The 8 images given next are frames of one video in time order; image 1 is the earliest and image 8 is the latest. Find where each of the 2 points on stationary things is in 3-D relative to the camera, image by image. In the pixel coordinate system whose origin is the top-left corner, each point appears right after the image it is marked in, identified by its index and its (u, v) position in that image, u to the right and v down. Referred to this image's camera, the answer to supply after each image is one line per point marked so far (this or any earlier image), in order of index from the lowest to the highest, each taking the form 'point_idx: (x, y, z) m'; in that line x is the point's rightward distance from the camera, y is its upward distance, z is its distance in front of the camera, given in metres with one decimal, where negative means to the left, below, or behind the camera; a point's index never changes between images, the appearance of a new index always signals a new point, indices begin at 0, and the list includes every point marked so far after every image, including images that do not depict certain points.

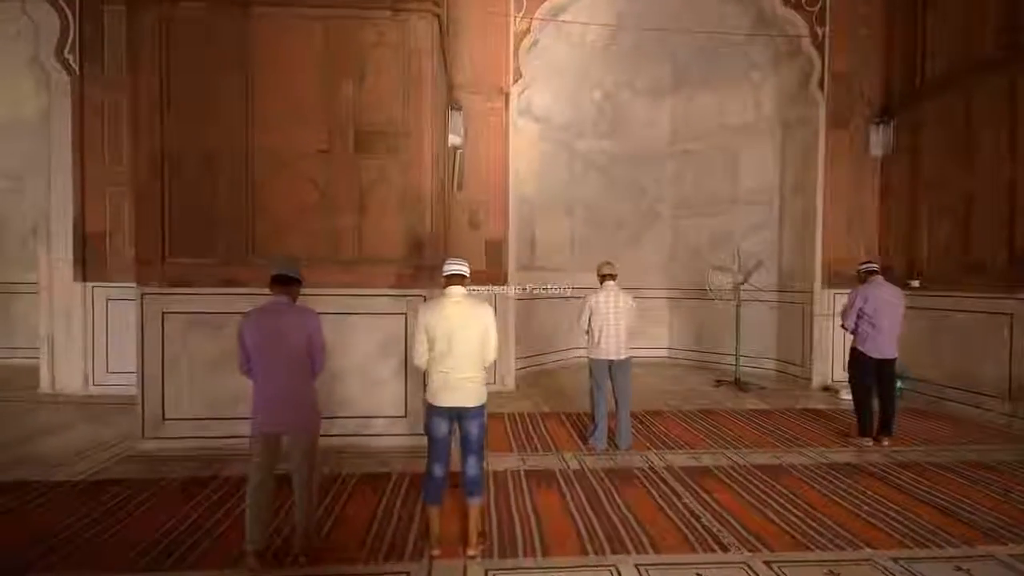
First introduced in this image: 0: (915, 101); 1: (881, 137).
0: (+5.6, +2.6, +6.8) m
1: (+5.4, +2.2, +7.1) m
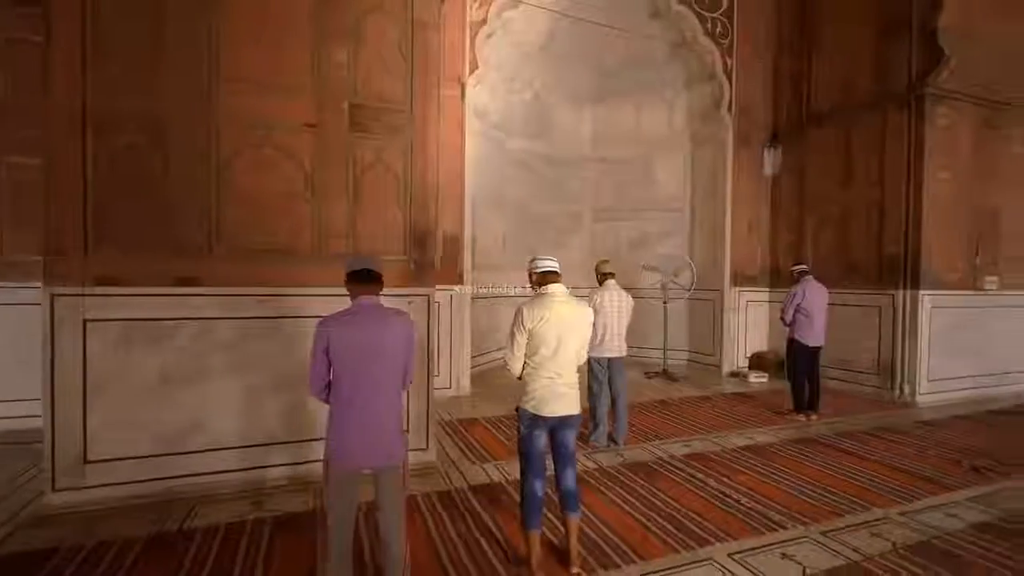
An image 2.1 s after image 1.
0: (+4.8, +2.6, +8.1) m
1: (+4.5, +2.3, +8.4) m
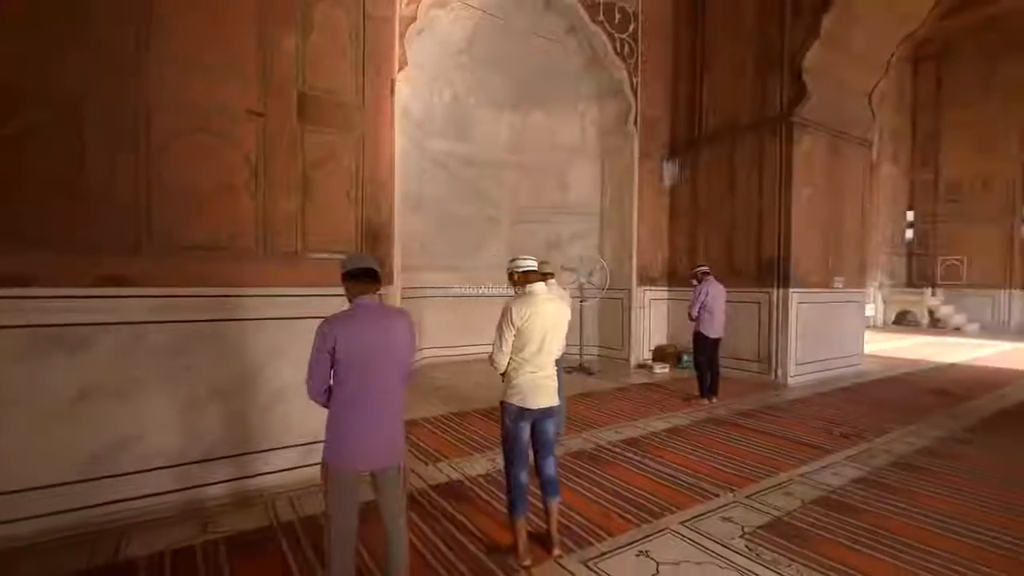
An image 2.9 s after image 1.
0: (+3.4, +2.7, +9.1) m
1: (+3.1, +2.3, +9.3) m
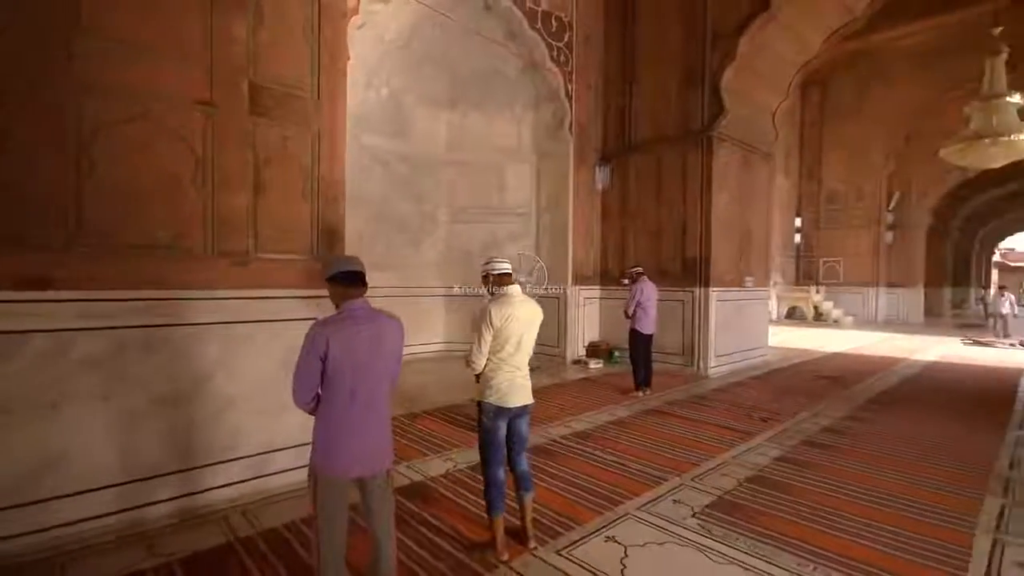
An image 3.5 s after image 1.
0: (+2.2, +2.7, +9.6) m
1: (+1.8, +2.3, +9.8) m
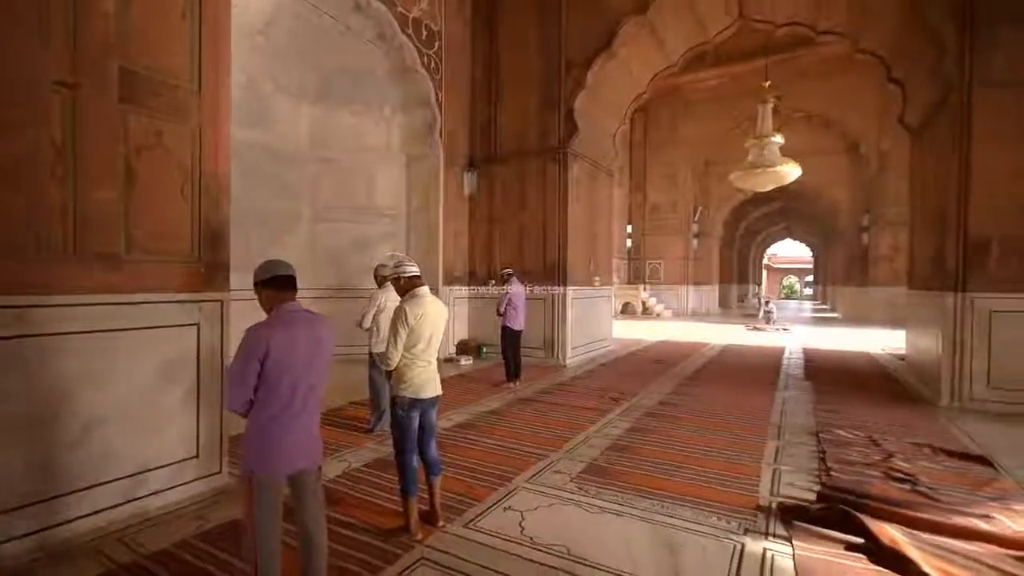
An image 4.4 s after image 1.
0: (-0.5, +2.7, +10.2) m
1: (-0.9, +2.3, +10.3) m
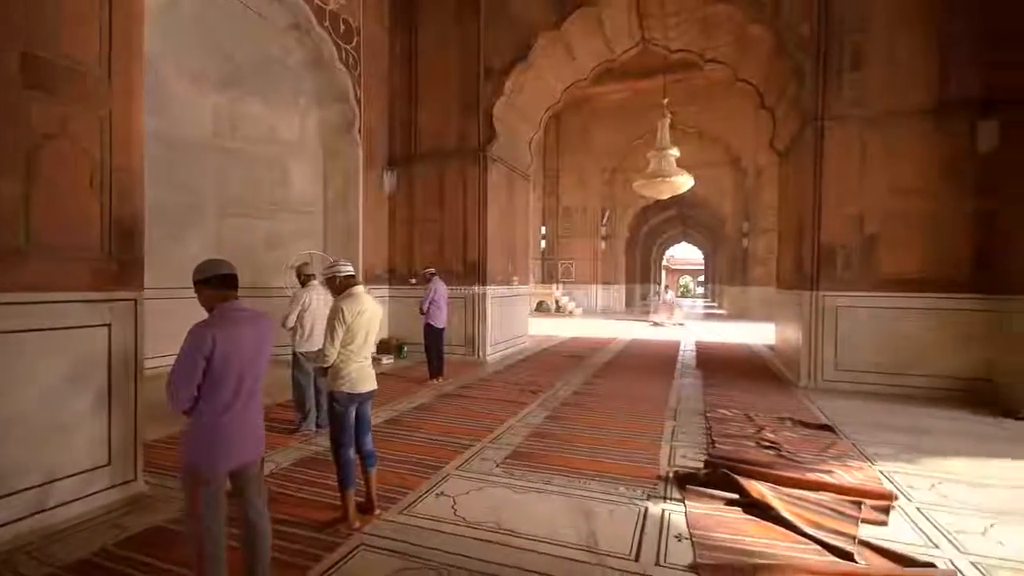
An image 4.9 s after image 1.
0: (-2.2, +2.7, +10.3) m
1: (-2.6, +2.3, +10.2) m
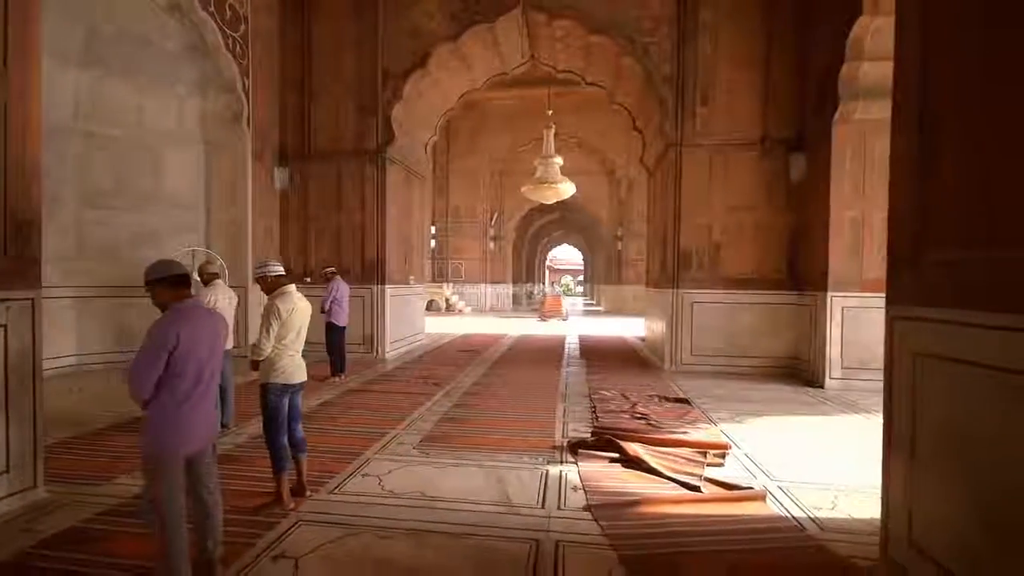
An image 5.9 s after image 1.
0: (-4.3, +2.7, +10.0) m
1: (-4.7, +2.3, +9.9) m
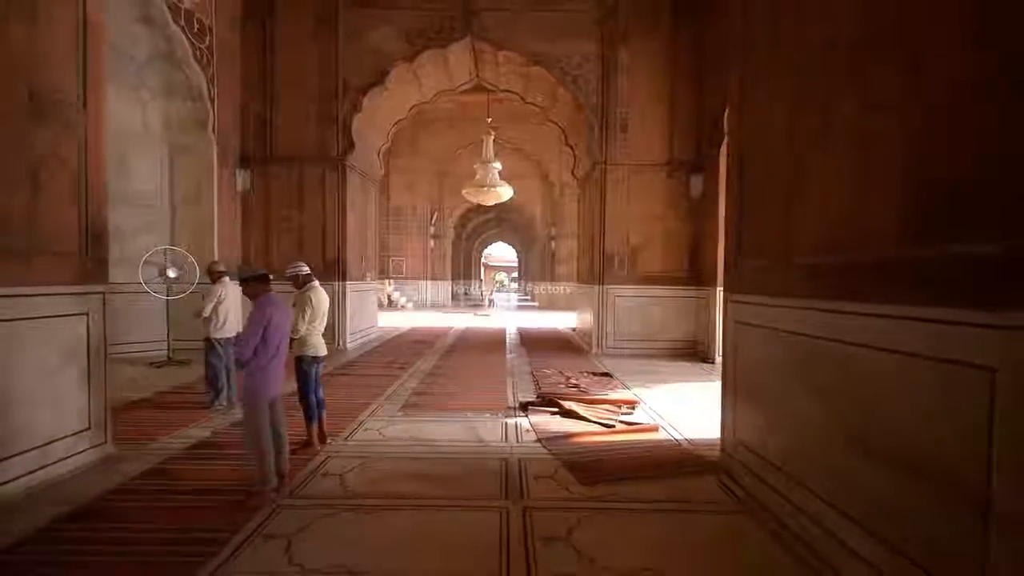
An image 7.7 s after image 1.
0: (-5.5, +2.8, +10.7) m
1: (-5.8, +2.4, +10.5) m
